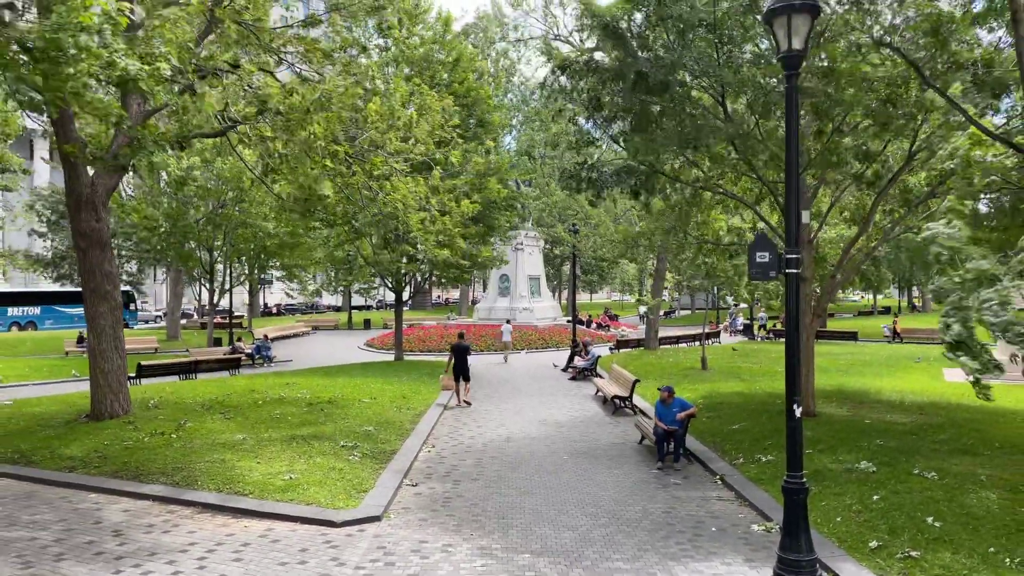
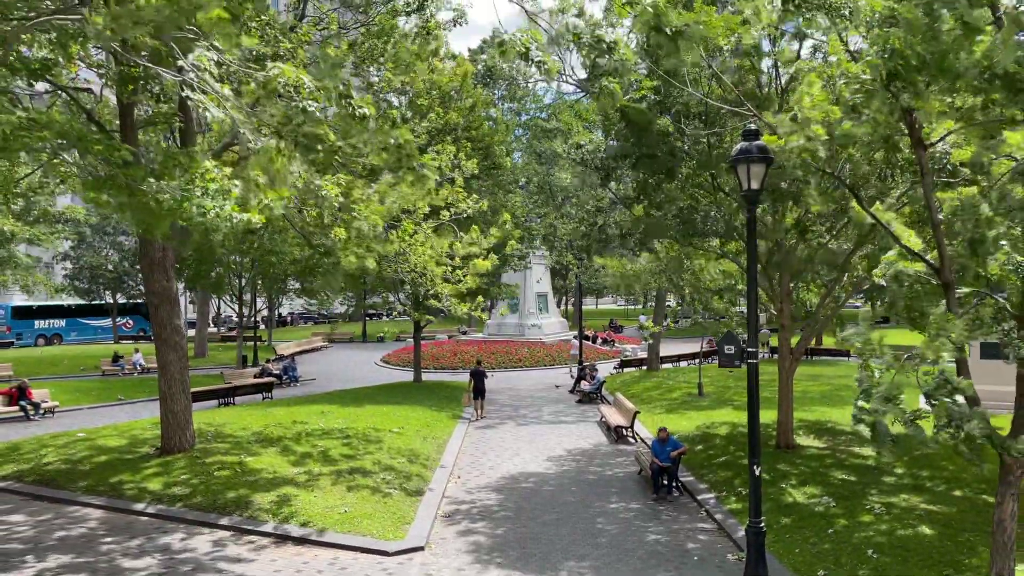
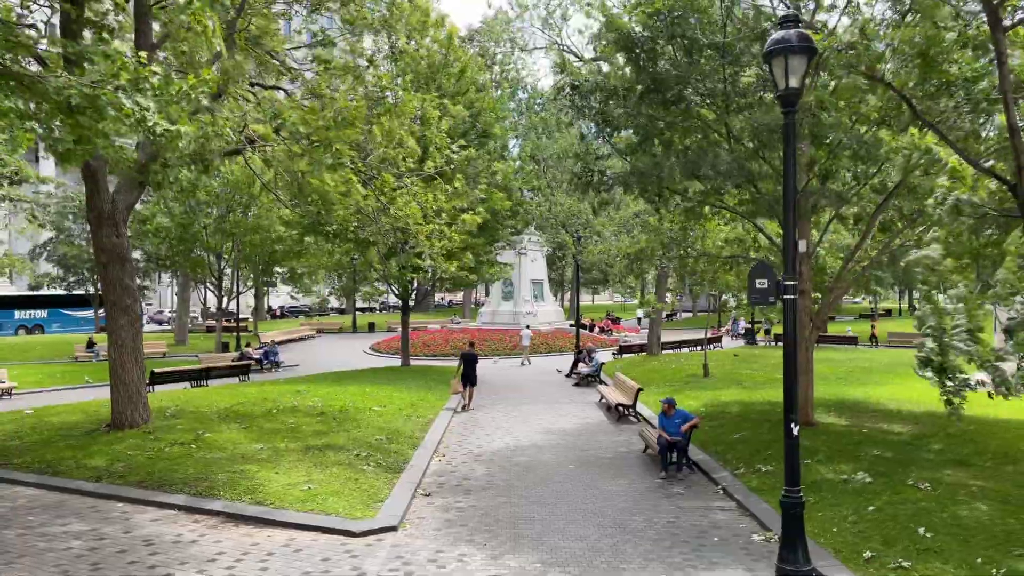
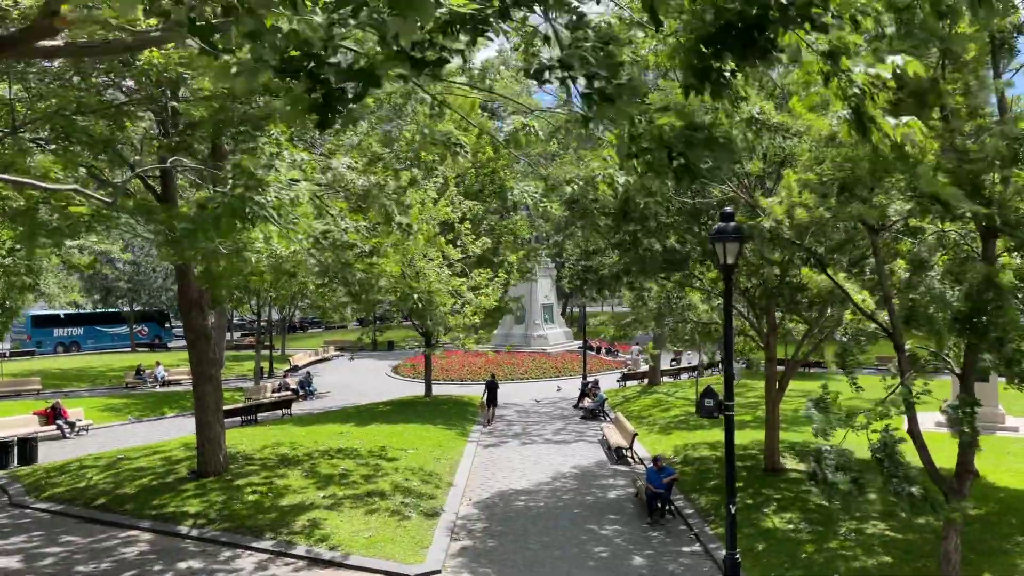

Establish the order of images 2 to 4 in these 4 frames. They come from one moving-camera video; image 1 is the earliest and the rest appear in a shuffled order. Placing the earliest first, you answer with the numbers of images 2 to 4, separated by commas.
3, 2, 4
